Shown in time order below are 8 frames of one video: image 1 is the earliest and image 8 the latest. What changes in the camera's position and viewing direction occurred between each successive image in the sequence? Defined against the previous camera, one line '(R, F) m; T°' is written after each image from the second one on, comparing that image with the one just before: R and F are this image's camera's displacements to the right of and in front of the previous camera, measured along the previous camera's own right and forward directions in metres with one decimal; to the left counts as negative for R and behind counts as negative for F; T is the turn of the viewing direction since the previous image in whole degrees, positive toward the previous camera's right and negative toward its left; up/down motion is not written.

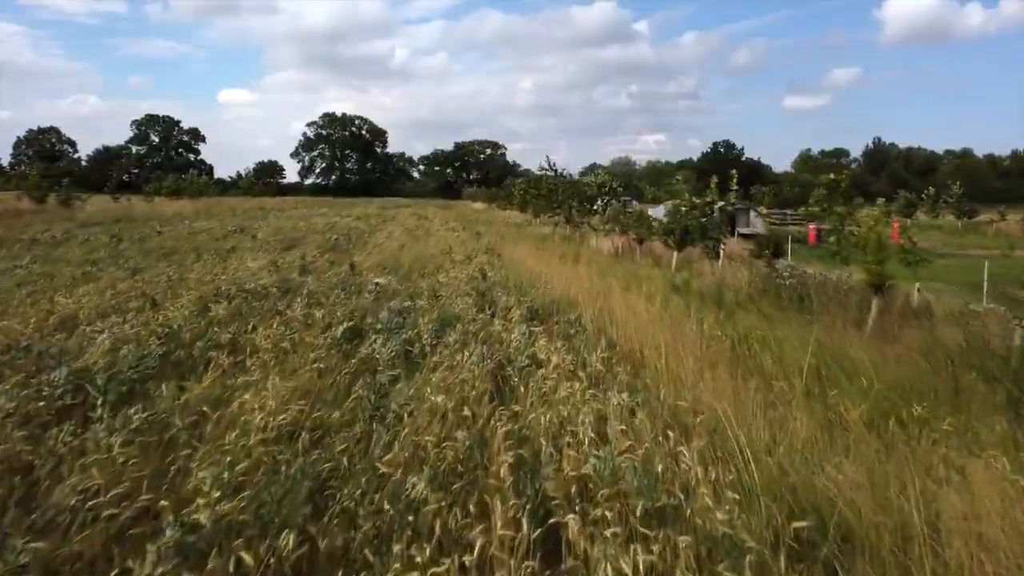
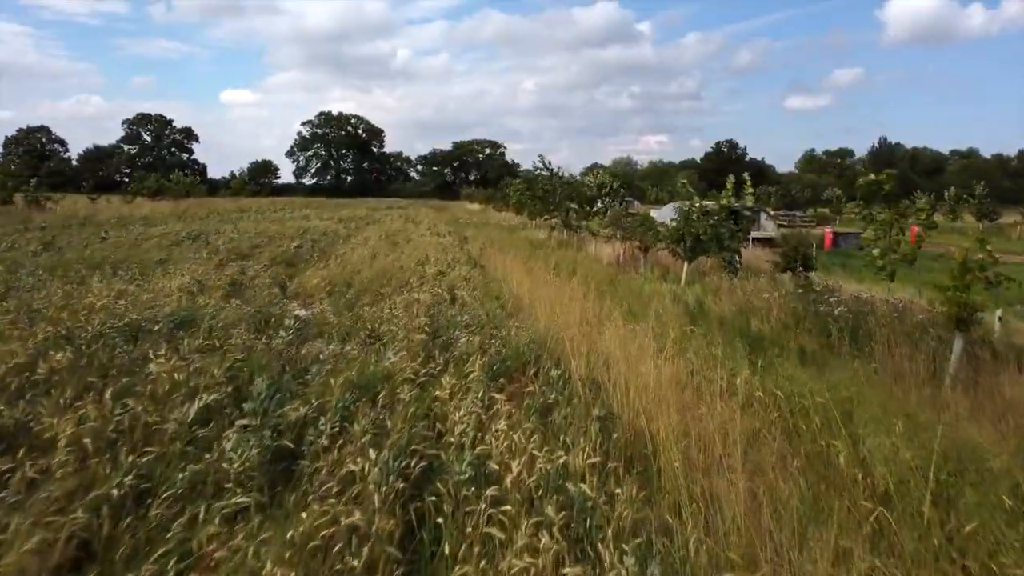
(+0.3, +1.9) m; 0°
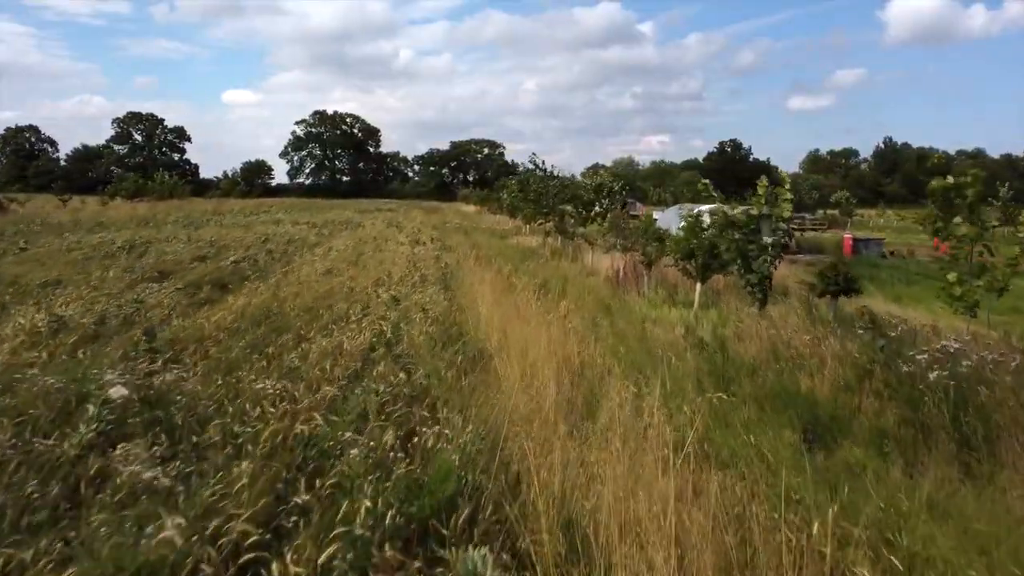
(+0.4, +2.1) m; 0°
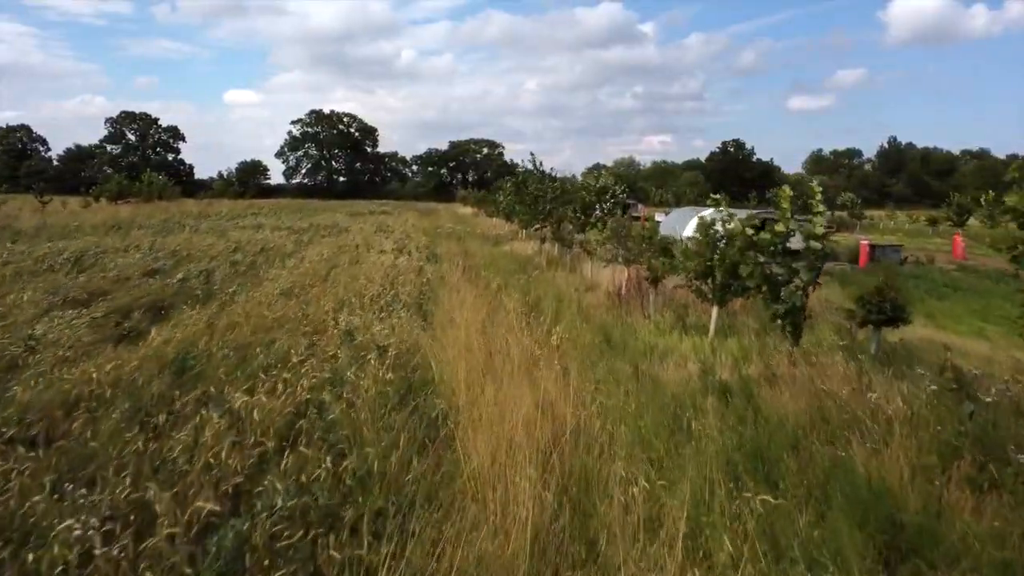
(+0.2, +1.4) m; 0°
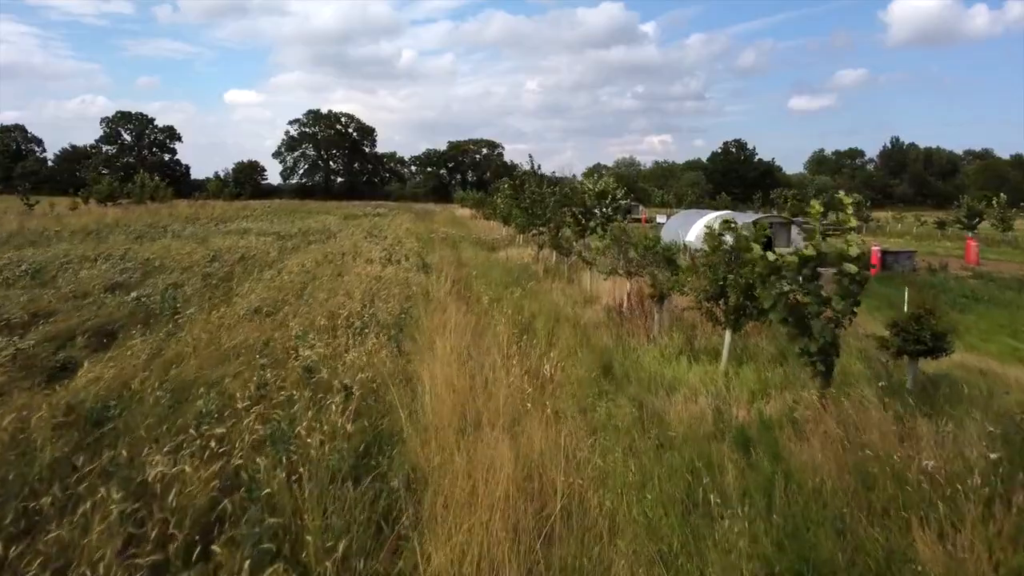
(+0.1, +0.9) m; 0°
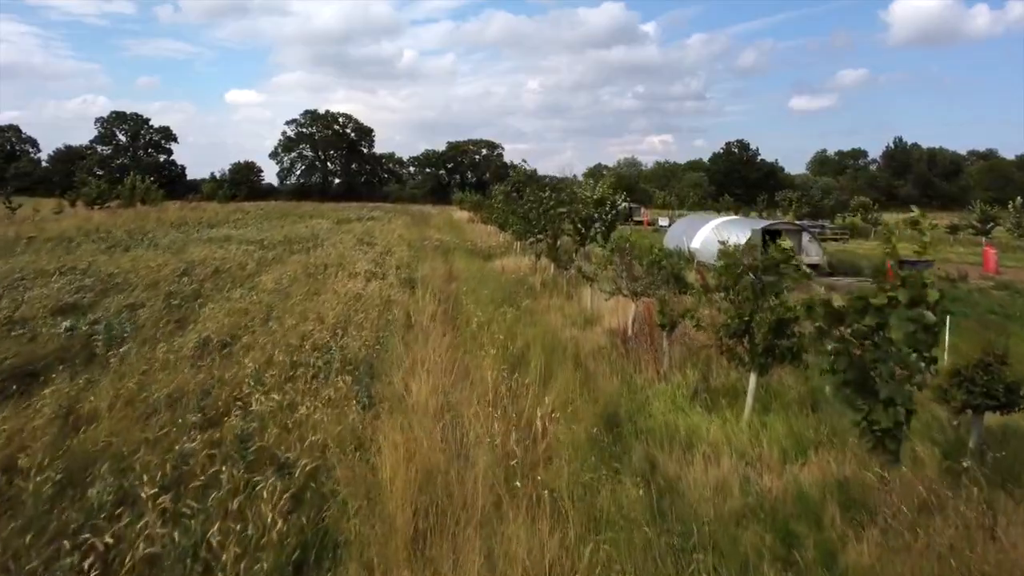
(+0.1, +1.1) m; 0°
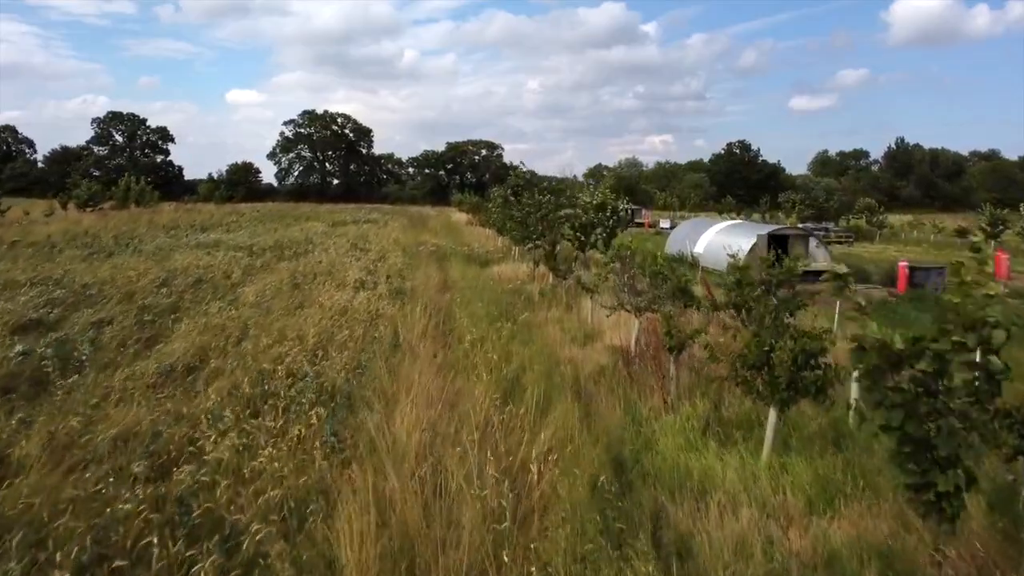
(+0.1, +0.7) m; 0°
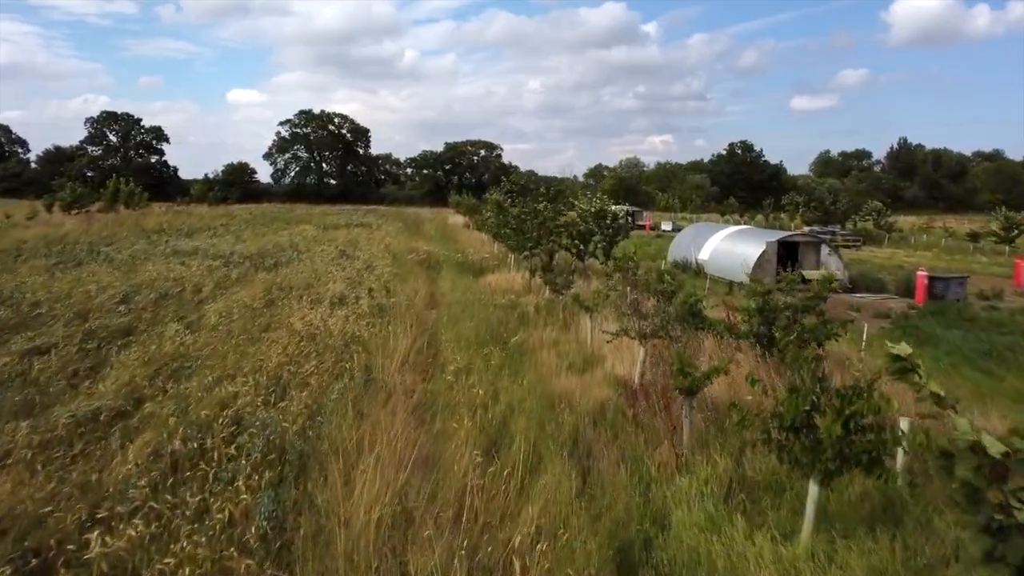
(+0.1, +1.1) m; 0°
